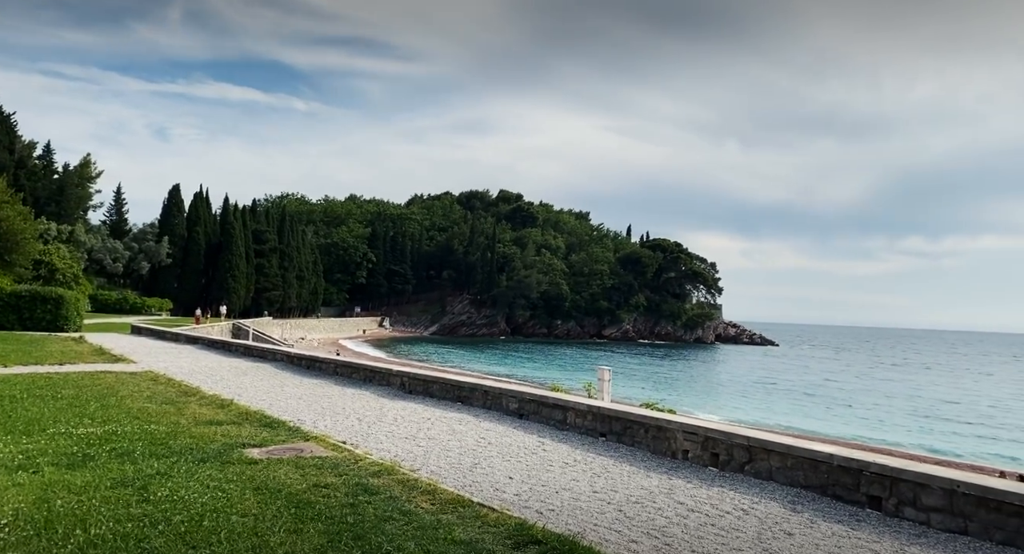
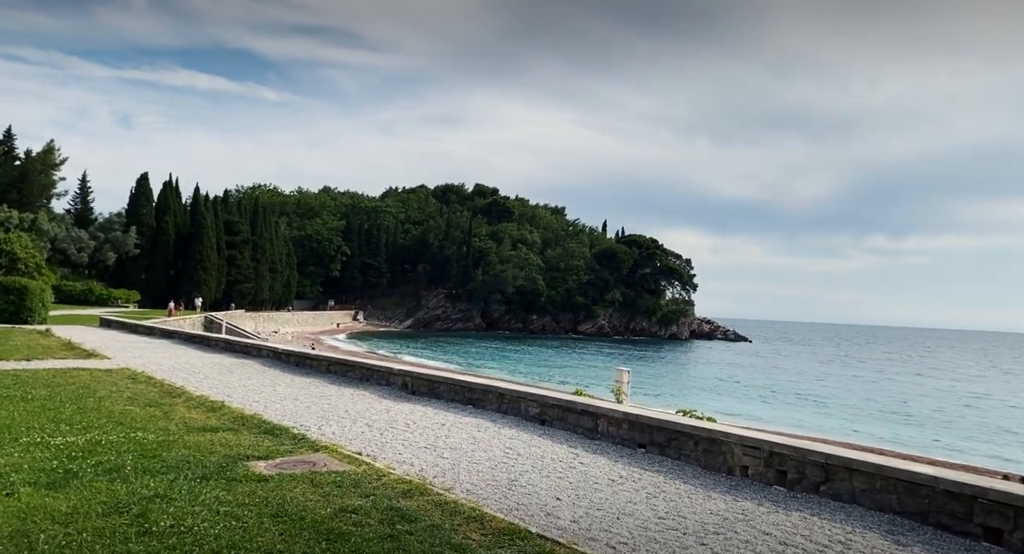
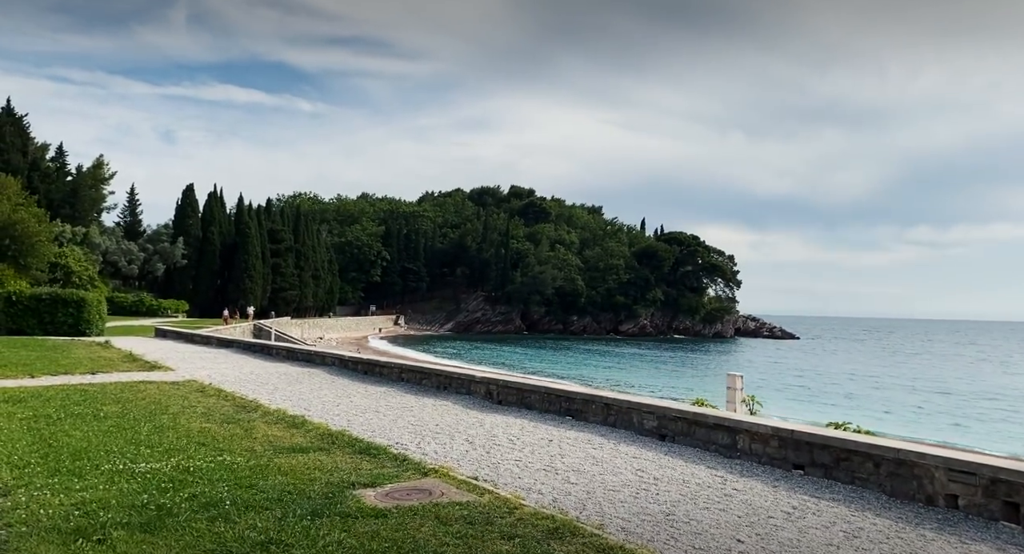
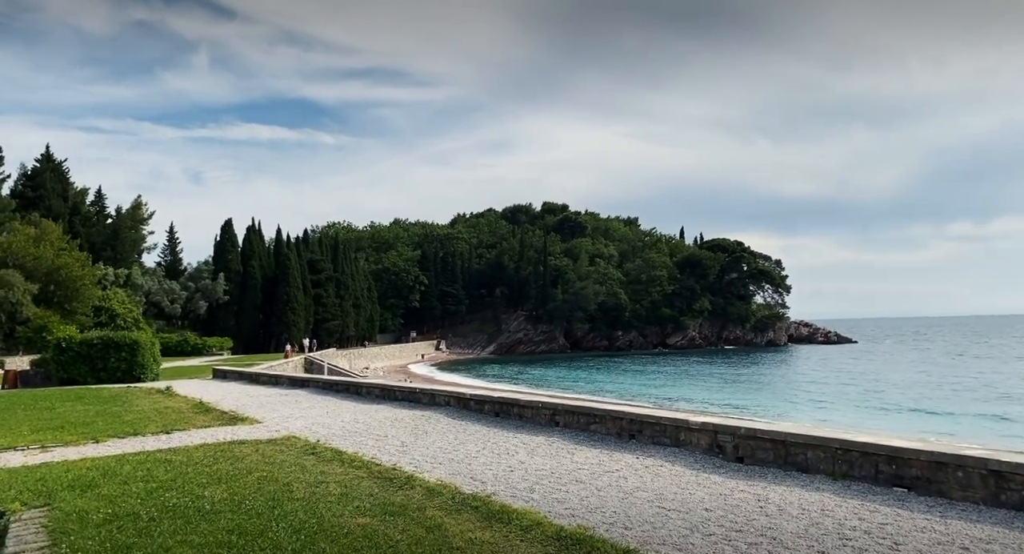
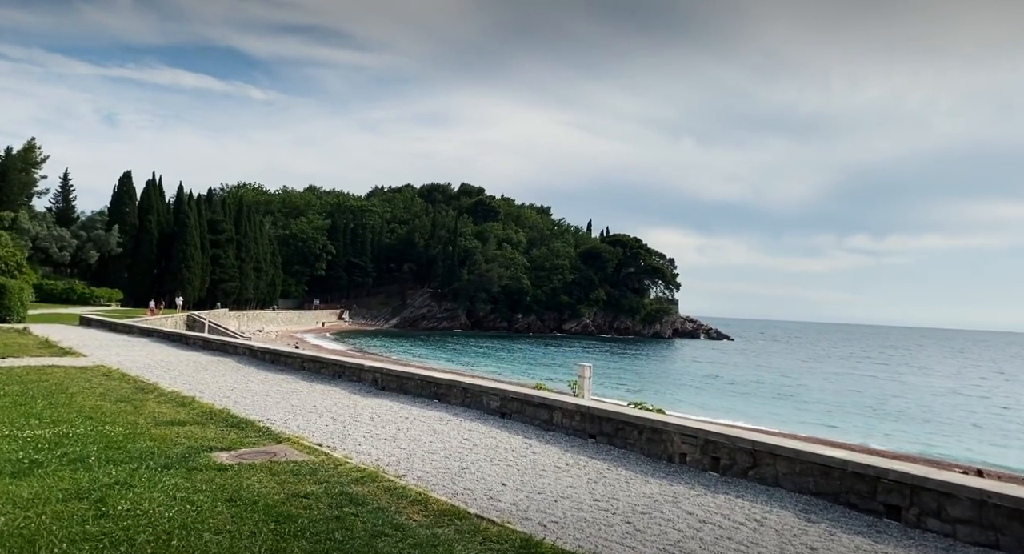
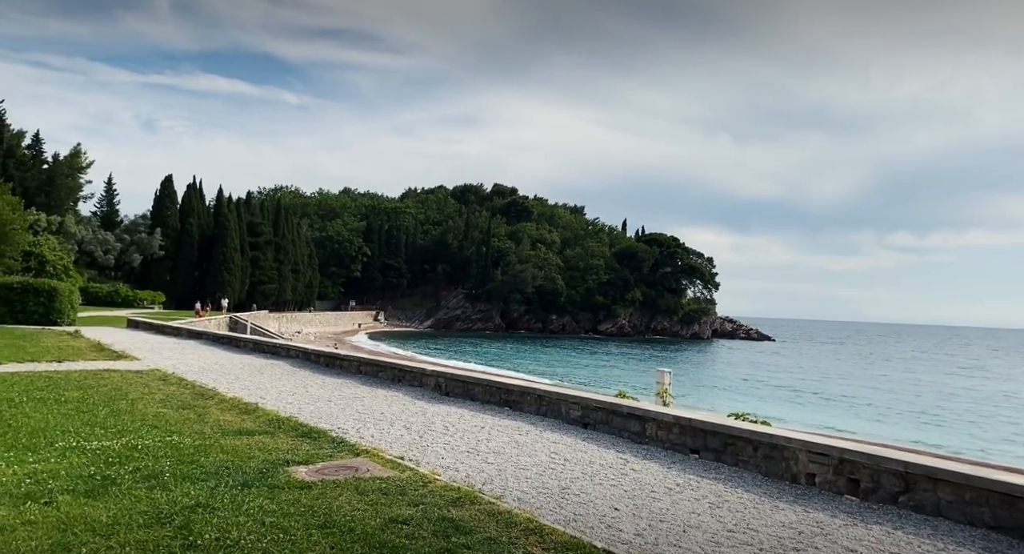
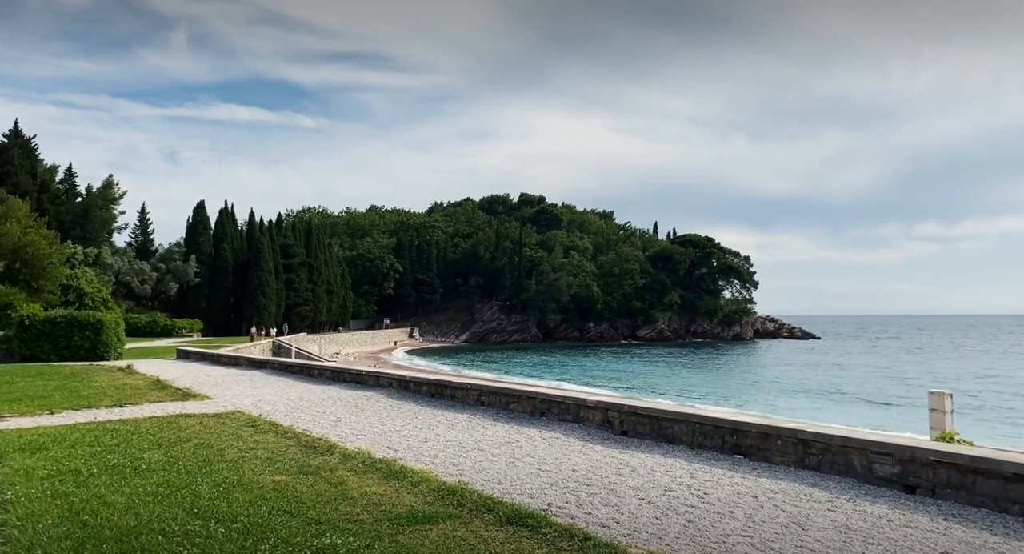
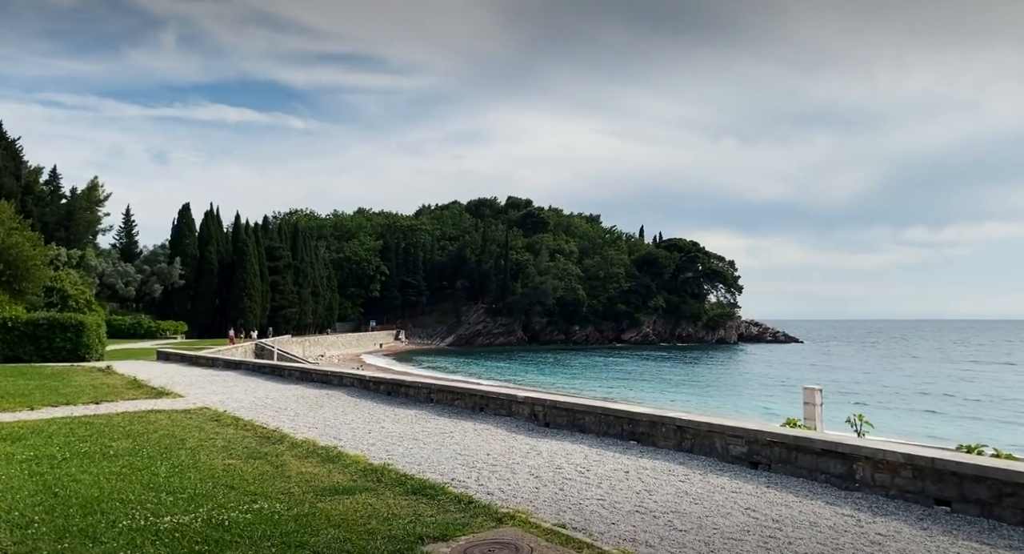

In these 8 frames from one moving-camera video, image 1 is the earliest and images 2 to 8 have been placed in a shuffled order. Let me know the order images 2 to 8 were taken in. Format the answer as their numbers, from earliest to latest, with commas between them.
5, 2, 6, 3, 8, 7, 4
